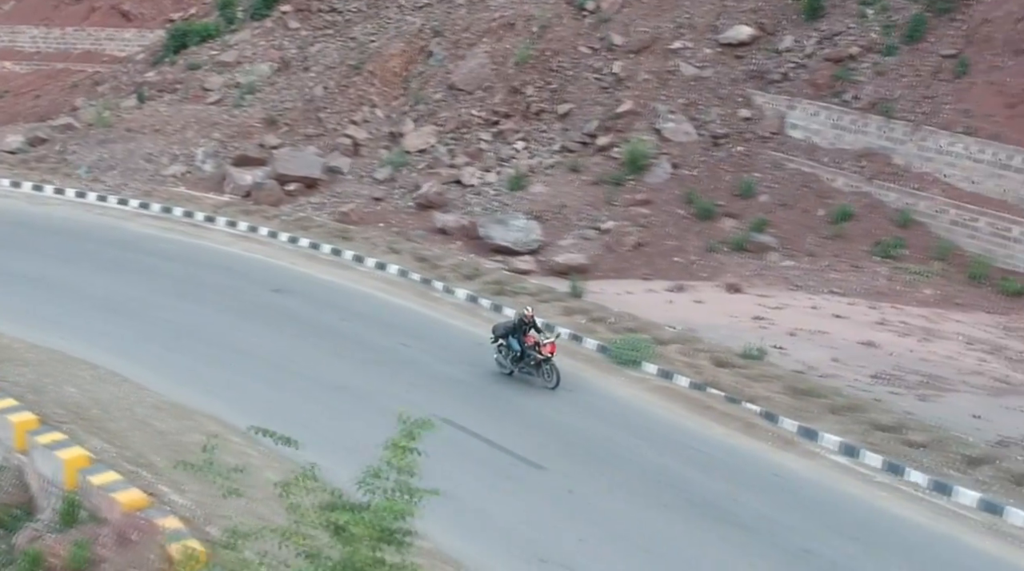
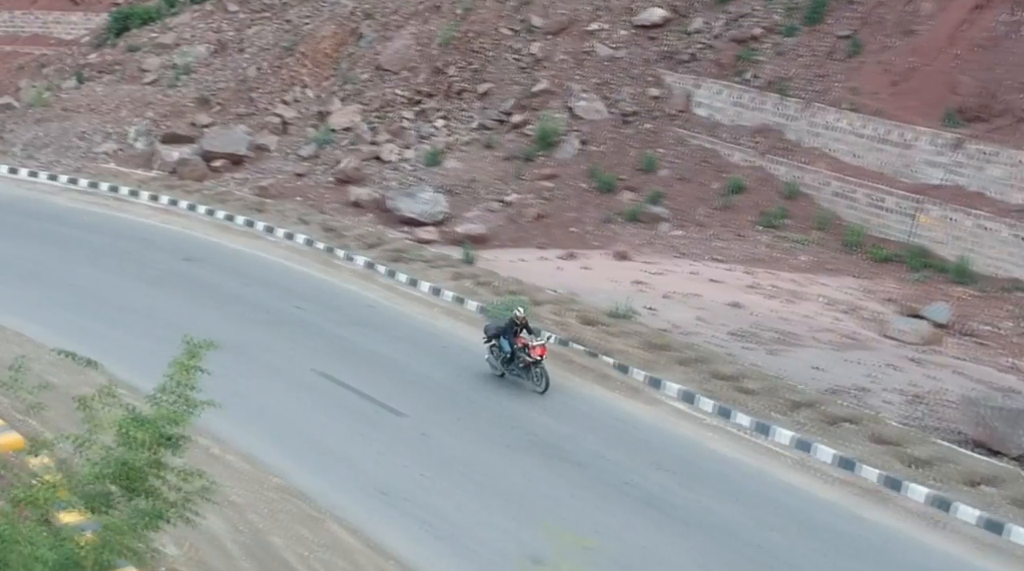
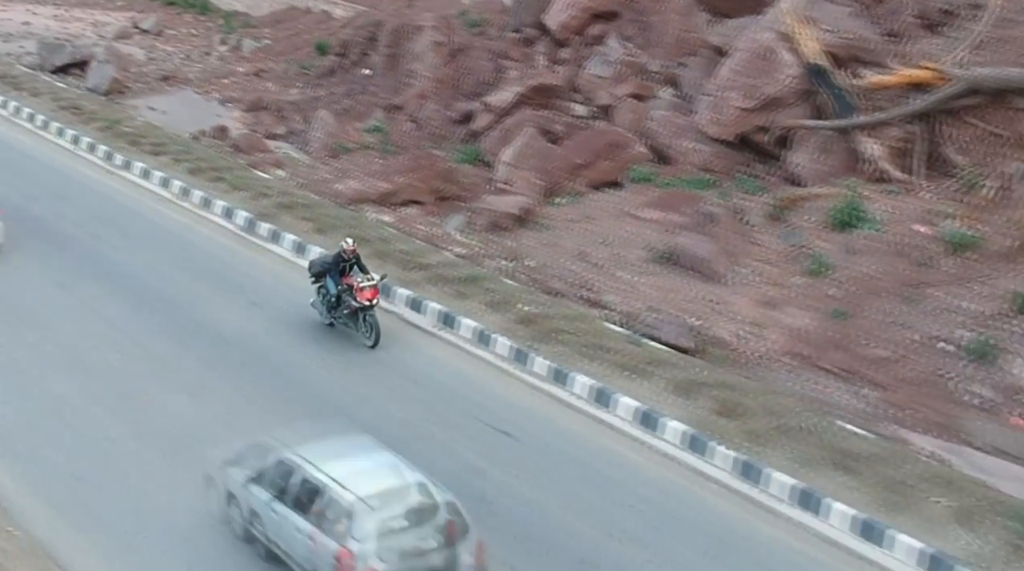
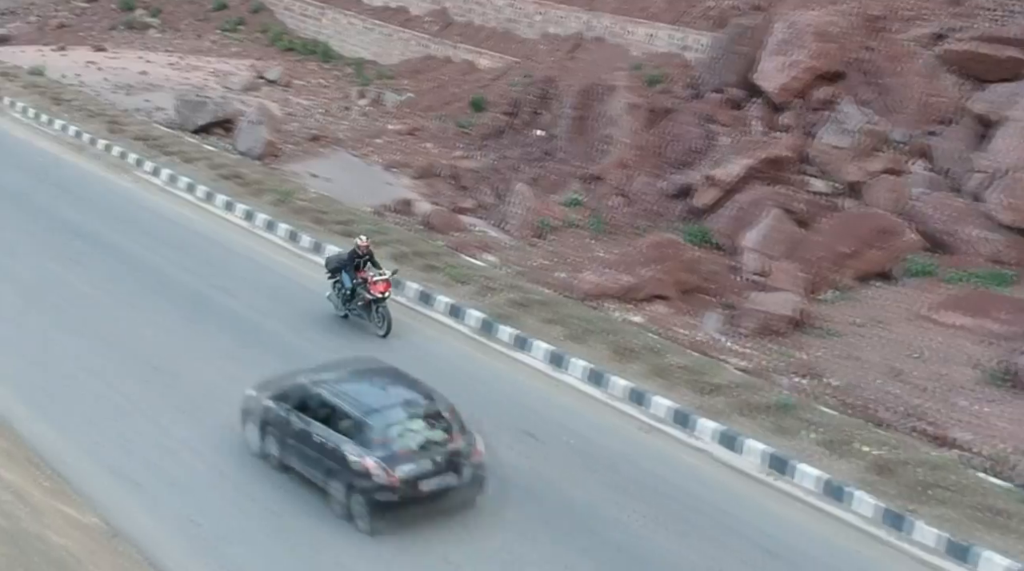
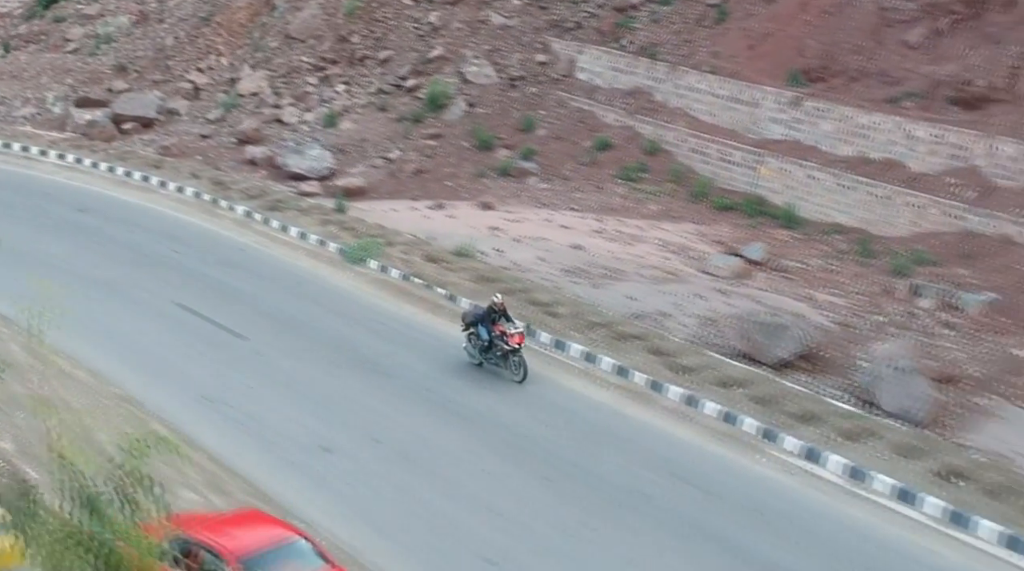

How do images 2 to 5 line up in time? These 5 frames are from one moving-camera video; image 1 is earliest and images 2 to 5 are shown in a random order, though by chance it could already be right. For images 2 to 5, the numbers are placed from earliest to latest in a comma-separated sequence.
2, 5, 4, 3
